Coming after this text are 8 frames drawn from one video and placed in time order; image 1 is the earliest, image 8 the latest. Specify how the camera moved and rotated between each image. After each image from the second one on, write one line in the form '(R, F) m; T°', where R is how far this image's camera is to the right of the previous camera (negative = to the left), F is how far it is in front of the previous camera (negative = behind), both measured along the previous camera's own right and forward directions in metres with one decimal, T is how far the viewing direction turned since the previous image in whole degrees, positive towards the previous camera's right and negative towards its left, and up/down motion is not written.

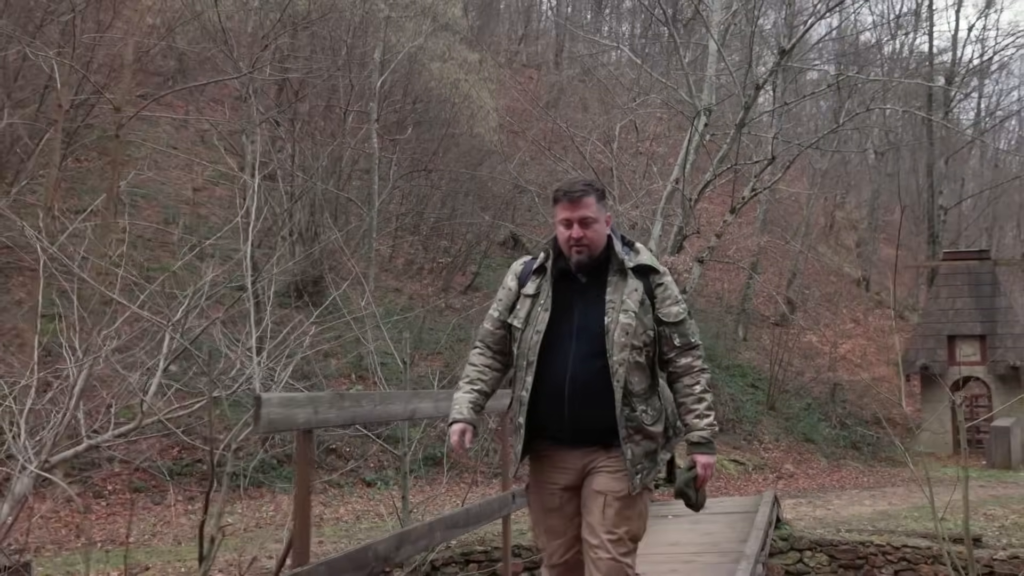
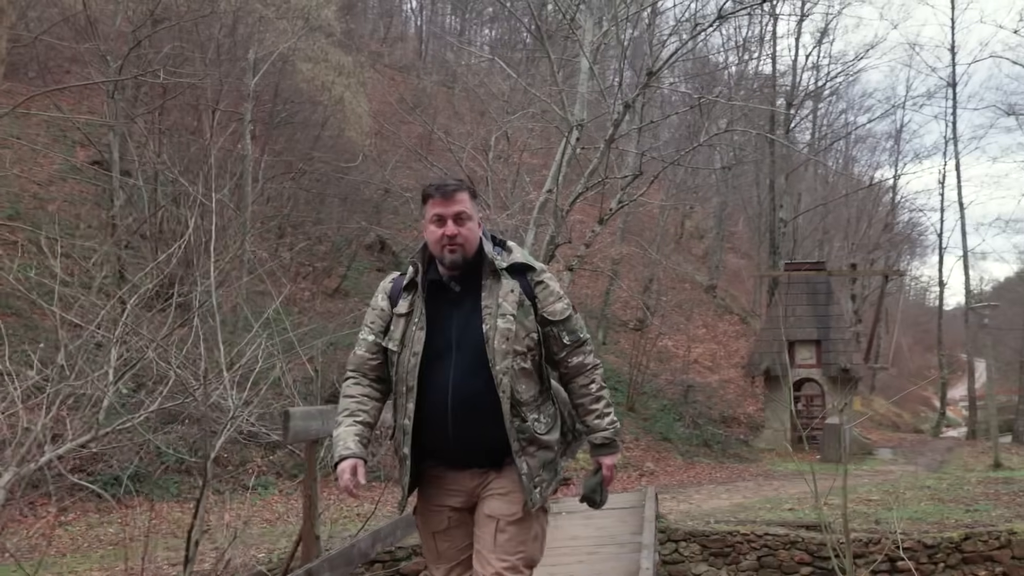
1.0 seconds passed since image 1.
(-0.2, -0.2) m; +9°
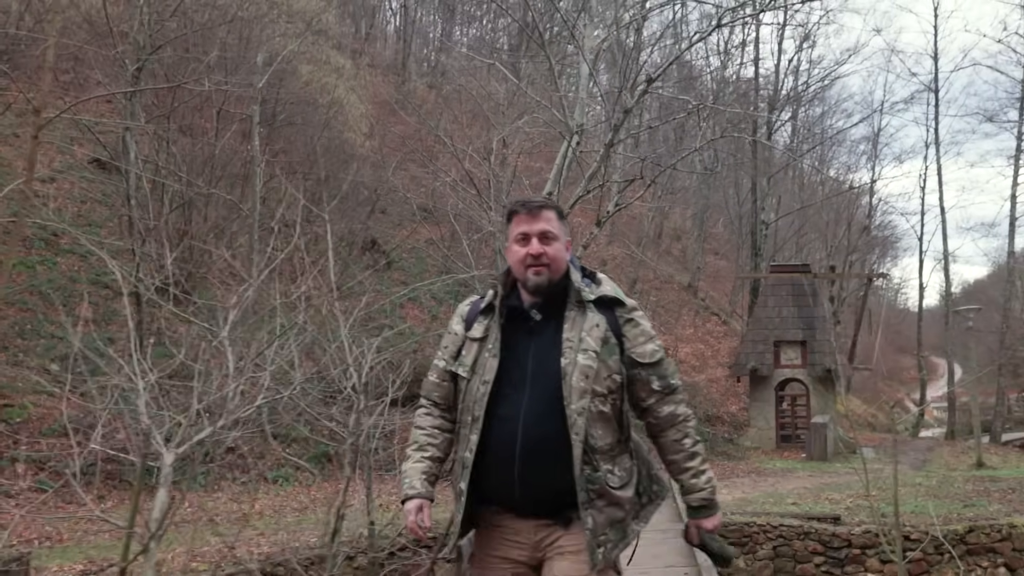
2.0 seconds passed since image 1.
(-0.3, -0.2) m; +2°
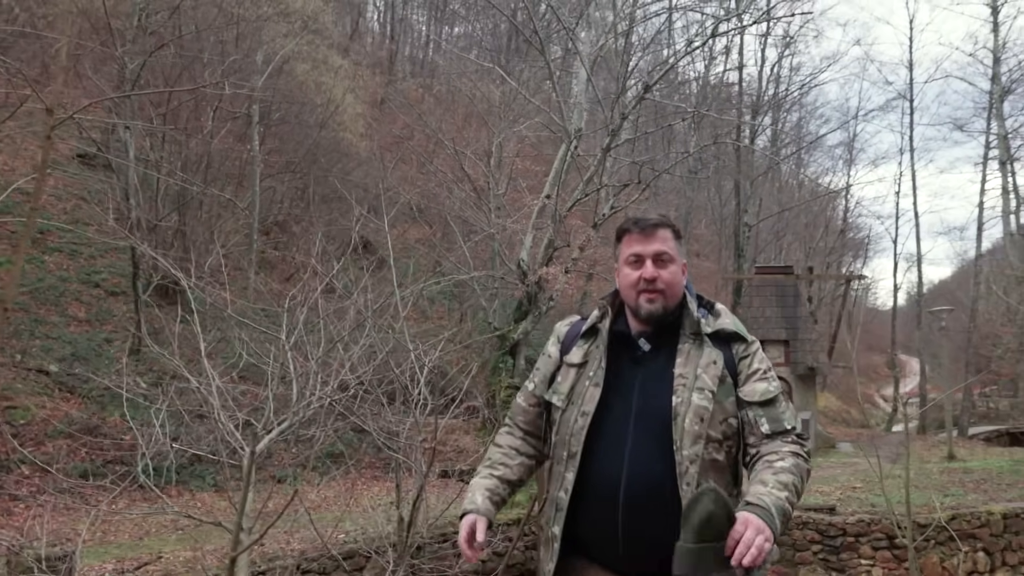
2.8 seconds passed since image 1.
(-0.2, -0.3) m; +2°
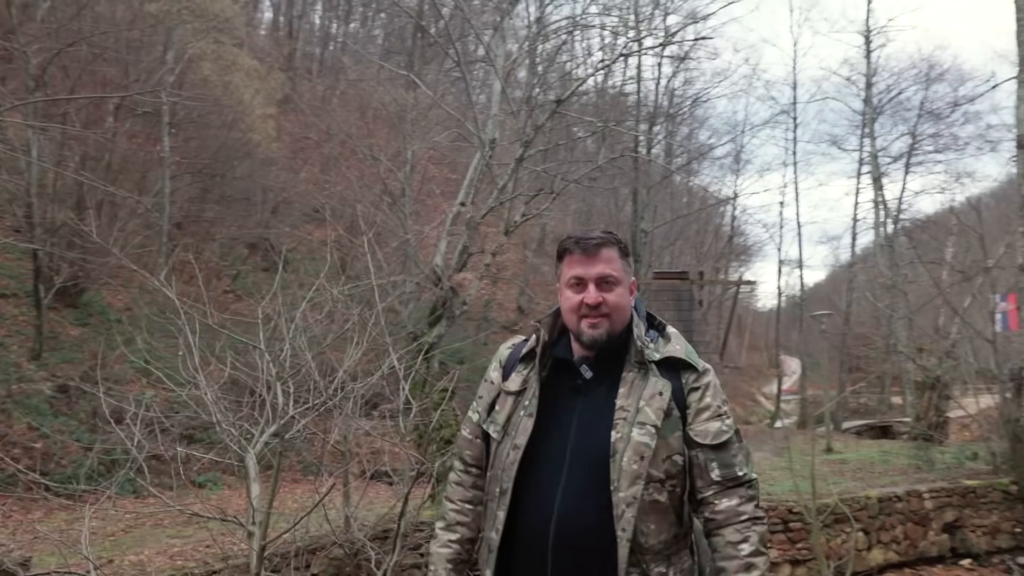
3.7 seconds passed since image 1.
(-0.2, -0.4) m; +7°
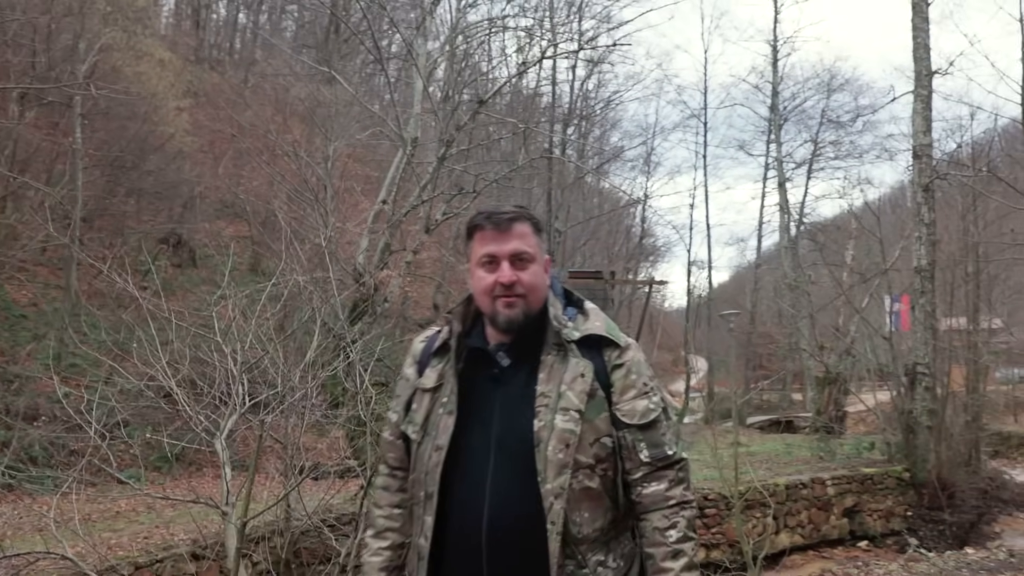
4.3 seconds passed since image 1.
(-0.1, -0.1) m; +6°
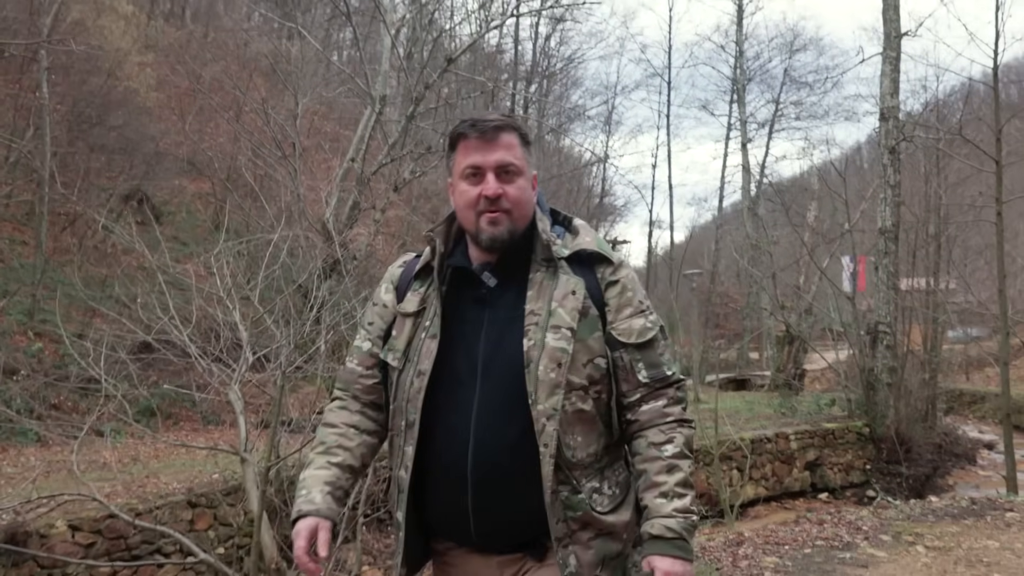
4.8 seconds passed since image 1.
(-0.1, -0.1) m; +3°
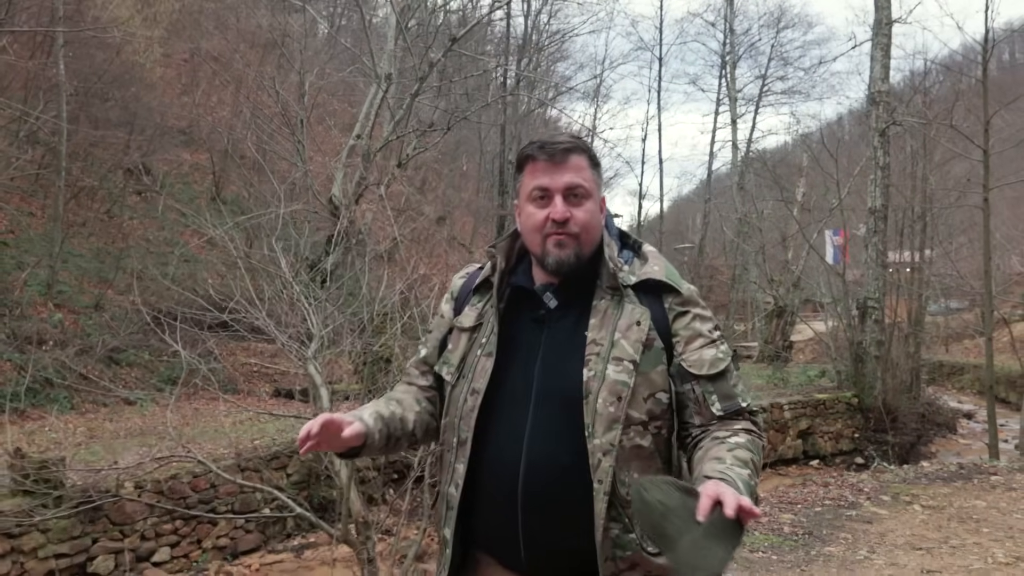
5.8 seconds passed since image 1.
(-0.2, -0.3) m; +1°
